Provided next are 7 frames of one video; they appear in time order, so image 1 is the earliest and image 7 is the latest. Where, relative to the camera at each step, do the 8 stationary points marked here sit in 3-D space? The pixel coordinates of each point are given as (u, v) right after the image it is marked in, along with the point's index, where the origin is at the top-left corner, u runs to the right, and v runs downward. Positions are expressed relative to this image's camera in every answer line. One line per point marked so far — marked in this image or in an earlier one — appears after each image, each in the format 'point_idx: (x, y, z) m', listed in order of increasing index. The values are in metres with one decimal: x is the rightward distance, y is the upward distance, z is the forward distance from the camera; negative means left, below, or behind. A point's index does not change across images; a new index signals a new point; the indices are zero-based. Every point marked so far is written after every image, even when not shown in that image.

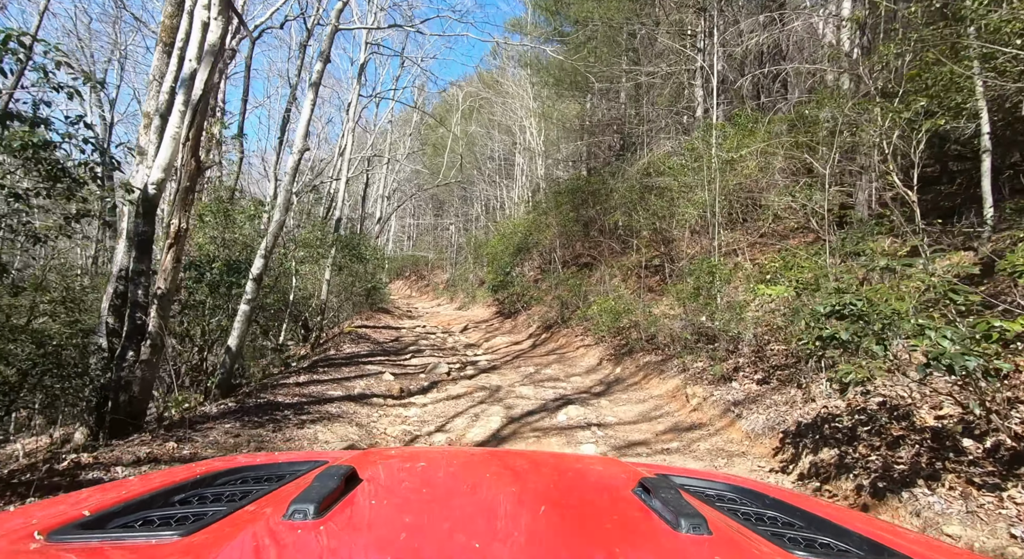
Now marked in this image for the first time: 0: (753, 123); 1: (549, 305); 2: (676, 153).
0: (+4.3, +2.8, +9.9) m
1: (+1.0, -0.7, +14.5) m
2: (+3.6, +2.7, +11.8) m
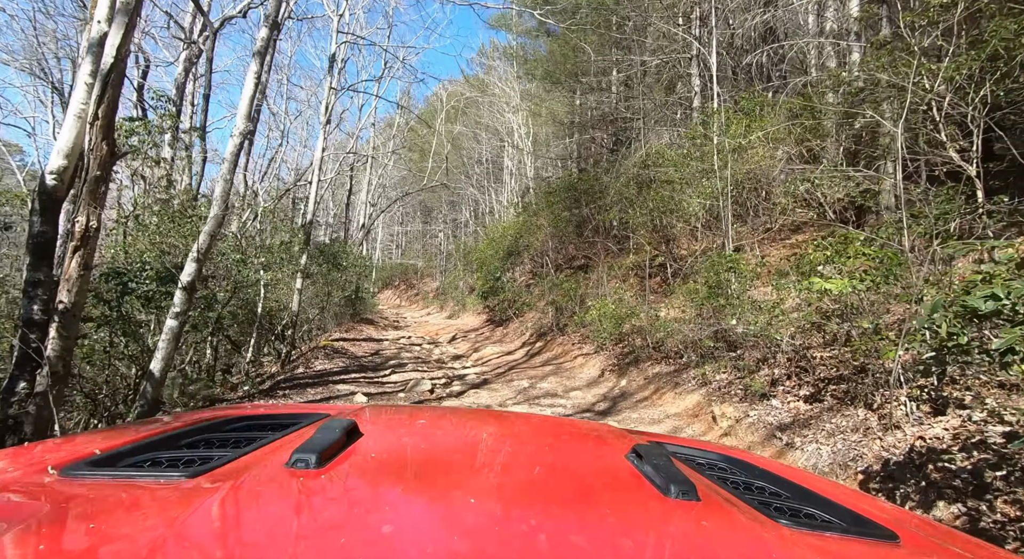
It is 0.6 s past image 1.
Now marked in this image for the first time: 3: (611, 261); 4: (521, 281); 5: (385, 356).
0: (+4.1, +2.9, +9.1) m
1: (+0.7, -0.8, +13.6) m
2: (+3.3, +2.6, +11.0) m
3: (+2.2, +0.4, +12.1) m
4: (+0.3, -0.1, +16.4) m
5: (-2.3, -1.4, +10.0) m
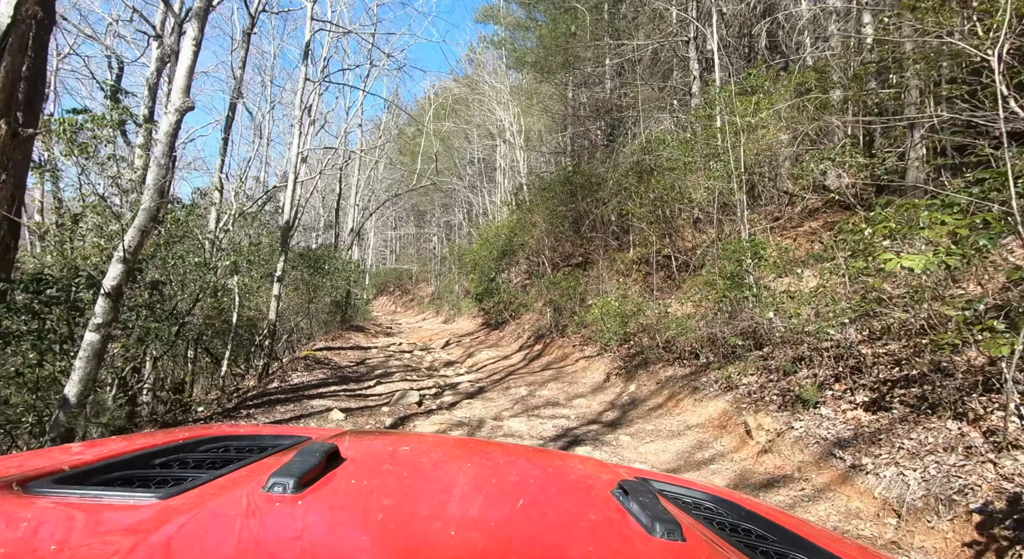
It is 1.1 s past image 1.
0: (+3.9, +3.0, +8.5) m
1: (+0.6, -0.8, +12.9) m
2: (+3.1, +2.8, +10.3) m
3: (+2.0, +0.5, +11.4) m
4: (+0.2, -0.1, +15.7) m
5: (-2.4, -1.5, +9.3) m
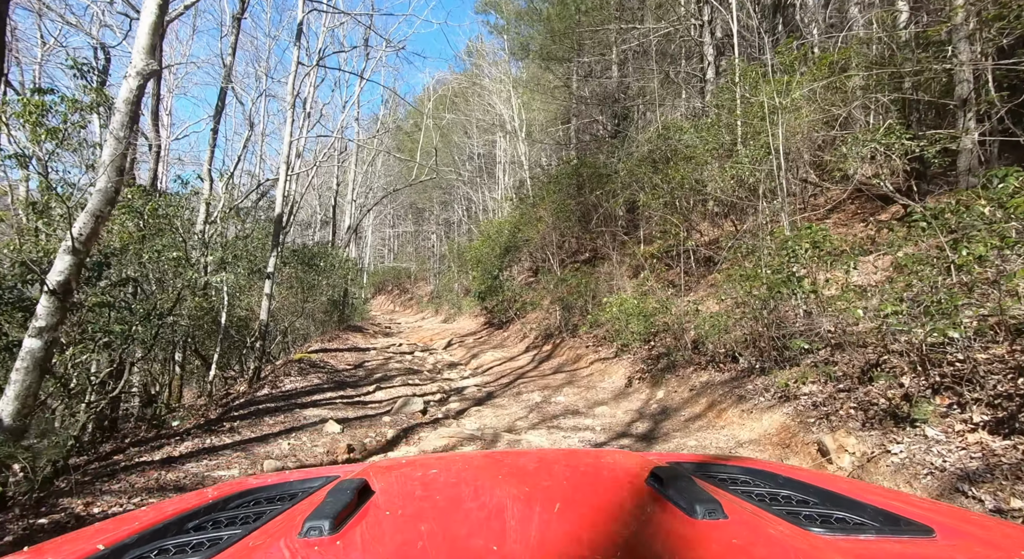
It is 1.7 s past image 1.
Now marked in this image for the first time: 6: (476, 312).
0: (+4.0, +3.1, +7.9) m
1: (+0.8, -0.7, +12.3) m
2: (+3.3, +2.8, +9.8) m
3: (+2.2, +0.5, +10.8) m
4: (+0.3, 0.0, +15.1) m
5: (-2.2, -1.4, +8.7) m
6: (-1.3, -1.1, +18.7) m
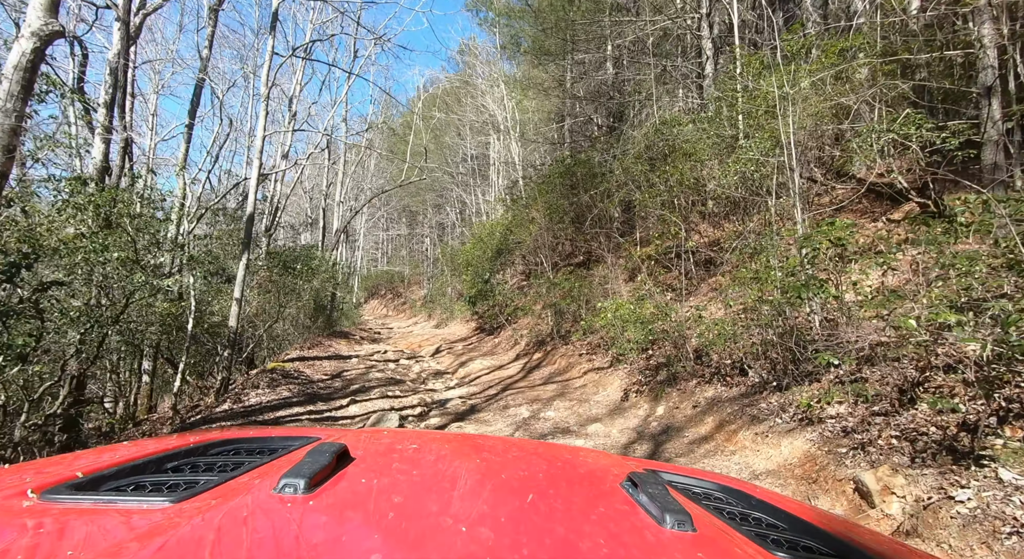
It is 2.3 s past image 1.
0: (+3.8, +3.0, +7.4) m
1: (+0.6, -0.8, +11.8) m
2: (+3.1, +2.8, +9.3) m
3: (+2.0, +0.5, +10.3) m
4: (0.0, -0.1, +14.6) m
5: (-2.4, -1.5, +8.1) m
6: (-1.5, -1.2, +18.2) m
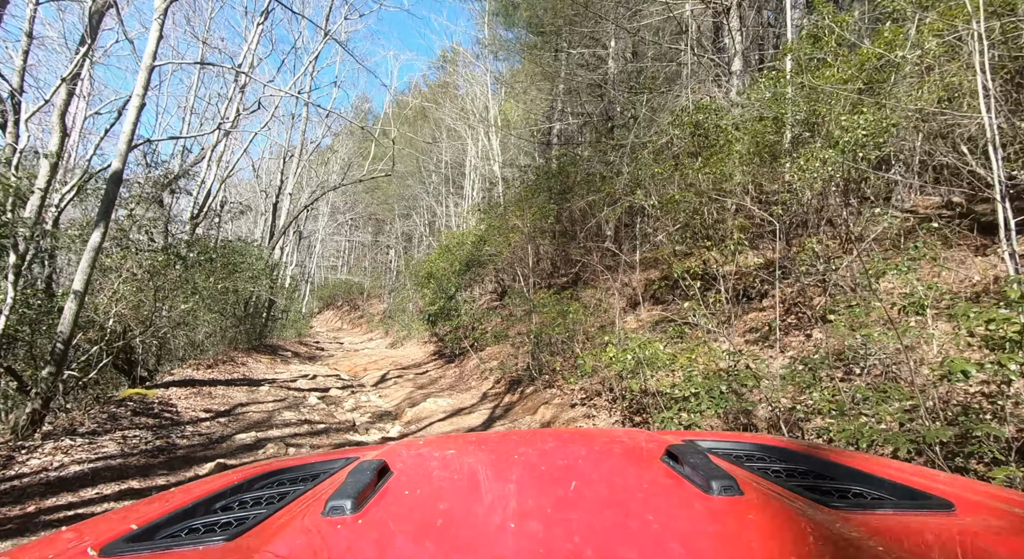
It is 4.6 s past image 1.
0: (+3.8, +2.6, +5.5) m
1: (0.0, -1.1, +9.5) m
2: (+2.9, +2.3, +7.3) m
3: (+1.6, +0.1, +8.1) m
4: (-0.6, -0.5, +12.3) m
5: (-2.8, -1.4, +5.7) m
6: (-2.5, -1.7, +15.7) m
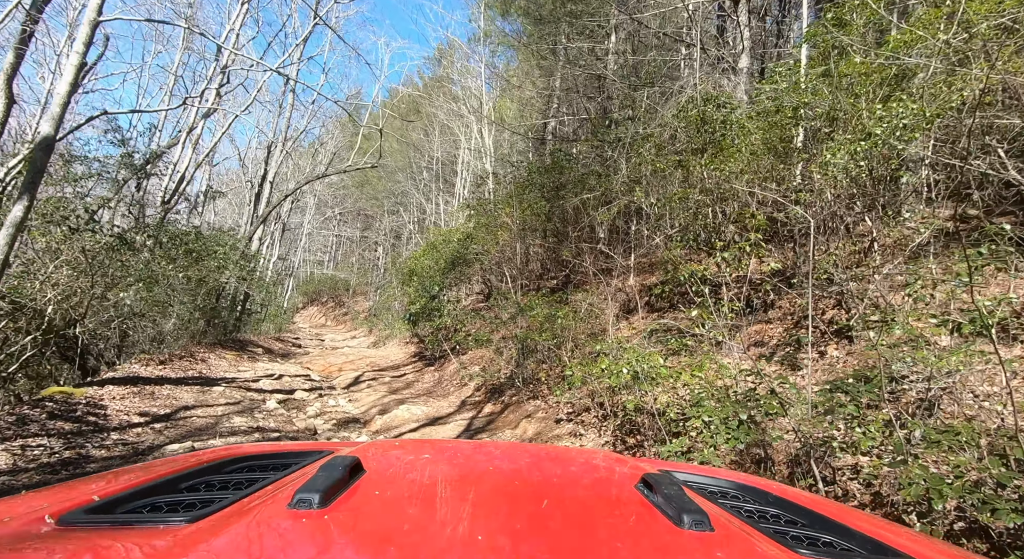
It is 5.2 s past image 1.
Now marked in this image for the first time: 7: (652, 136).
0: (+3.8, +2.4, +4.9) m
1: (-0.3, -1.1, +8.9) m
2: (+2.8, +2.2, +6.7) m
3: (+1.4, 0.0, +7.6) m
4: (-0.9, -0.5, +11.6) m
5: (-3.0, -1.3, +5.0) m
6: (-2.9, -1.6, +15.1) m
7: (+2.0, +2.0, +7.8) m
